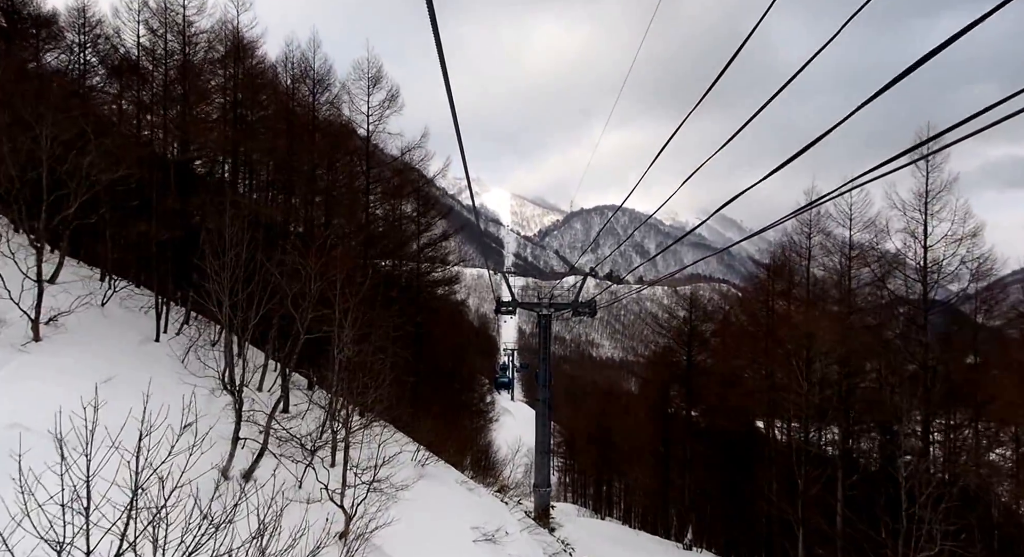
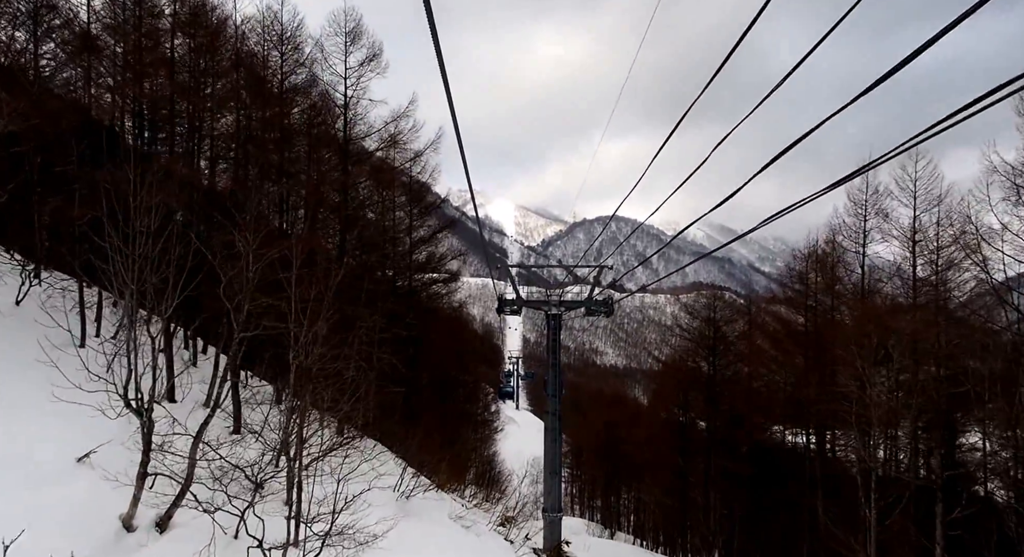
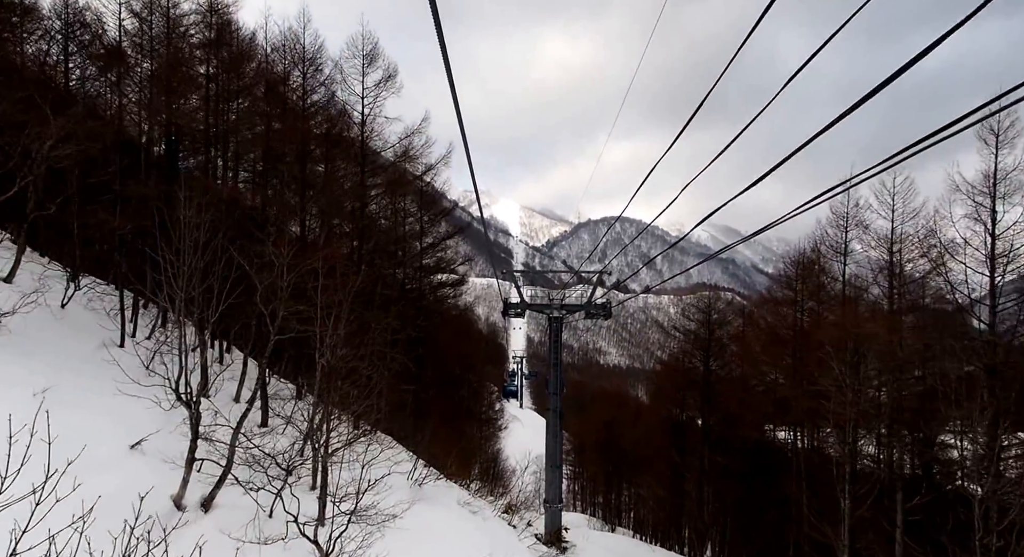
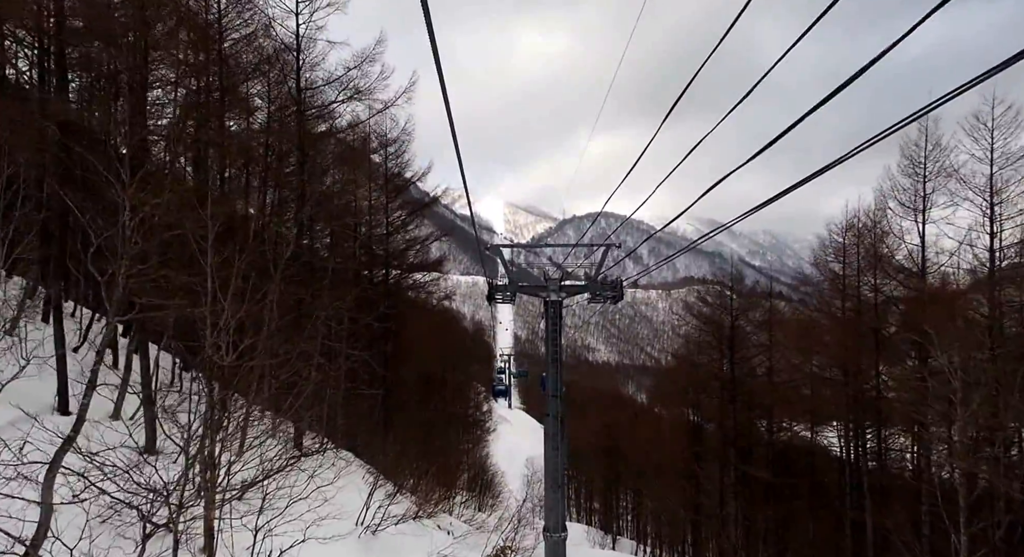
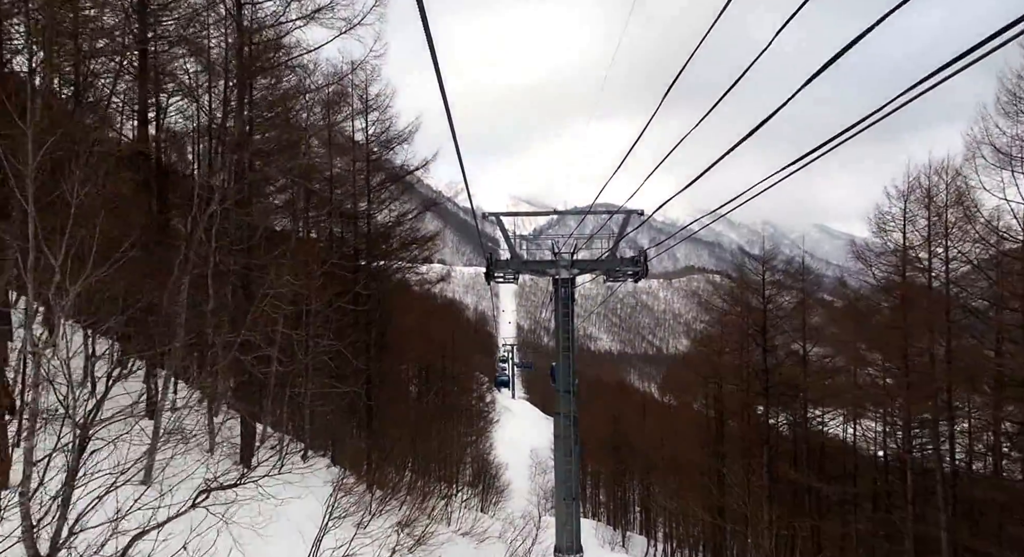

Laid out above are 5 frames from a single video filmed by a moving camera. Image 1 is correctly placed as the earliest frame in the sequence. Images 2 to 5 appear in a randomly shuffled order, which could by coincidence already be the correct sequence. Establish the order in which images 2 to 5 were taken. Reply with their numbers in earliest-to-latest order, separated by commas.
3, 2, 4, 5
